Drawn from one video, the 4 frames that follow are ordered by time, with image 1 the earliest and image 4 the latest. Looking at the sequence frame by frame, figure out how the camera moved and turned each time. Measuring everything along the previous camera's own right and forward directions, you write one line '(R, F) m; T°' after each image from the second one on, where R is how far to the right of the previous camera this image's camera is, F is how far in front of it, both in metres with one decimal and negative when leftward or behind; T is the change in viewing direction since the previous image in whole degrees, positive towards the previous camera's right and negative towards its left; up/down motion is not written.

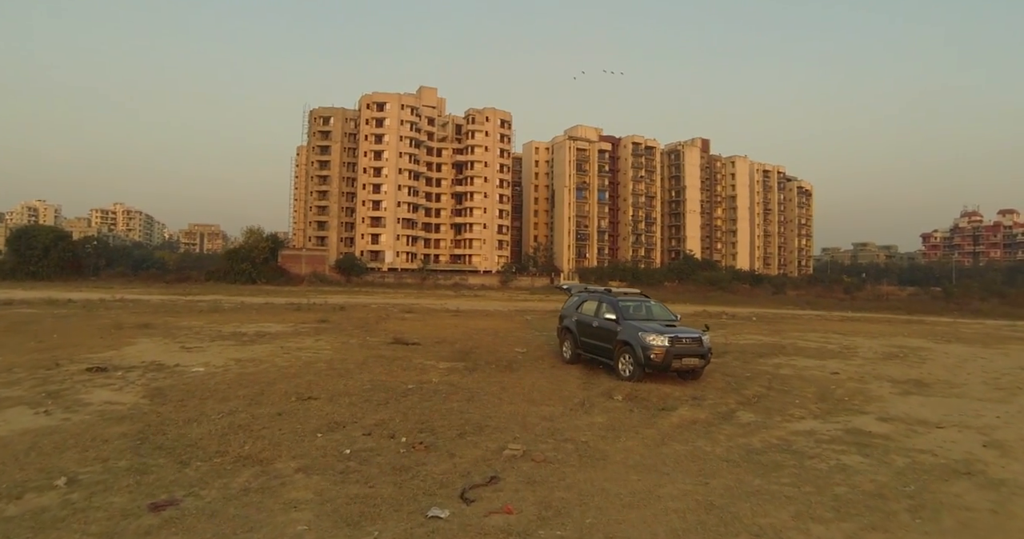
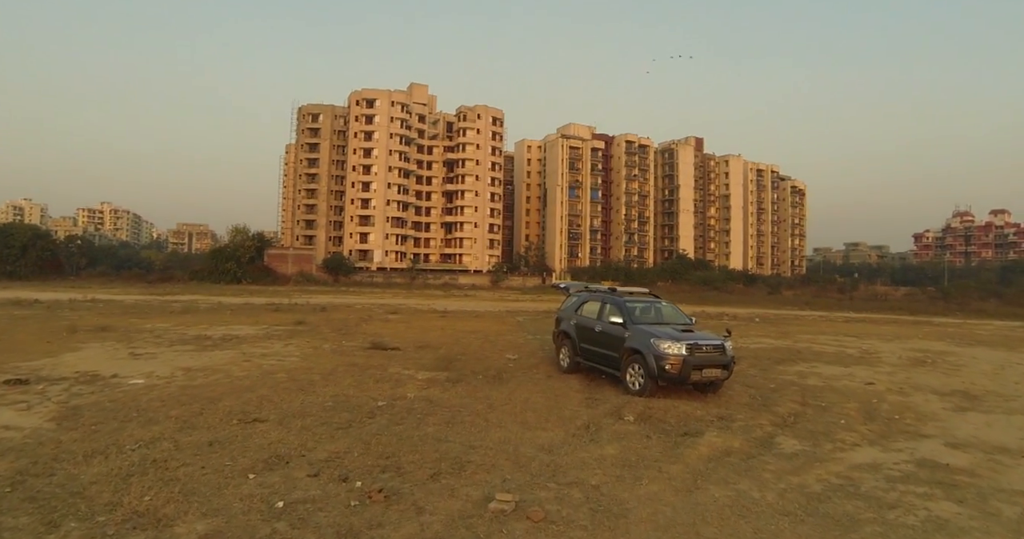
(0.0, +1.4) m; +1°
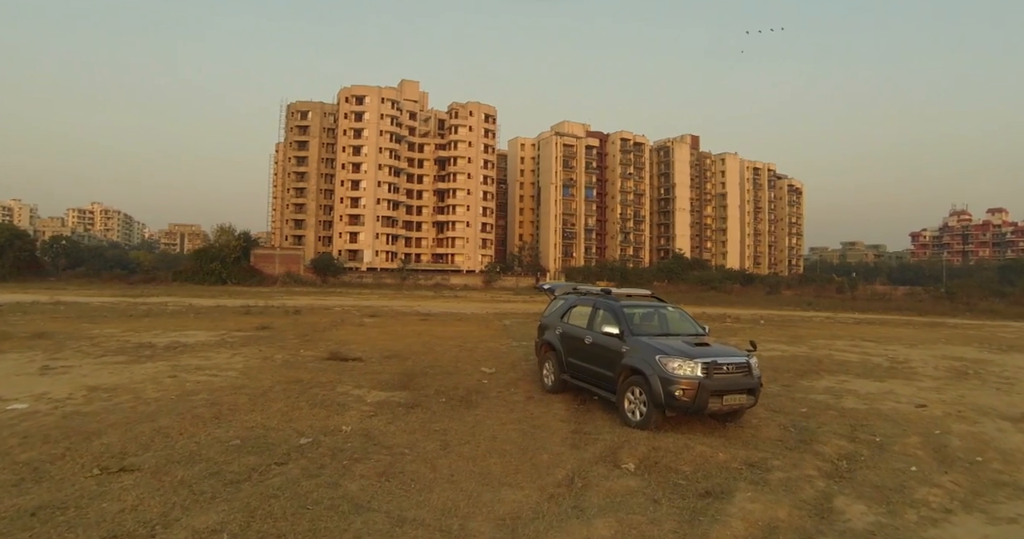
(+0.4, +1.8) m; 0°
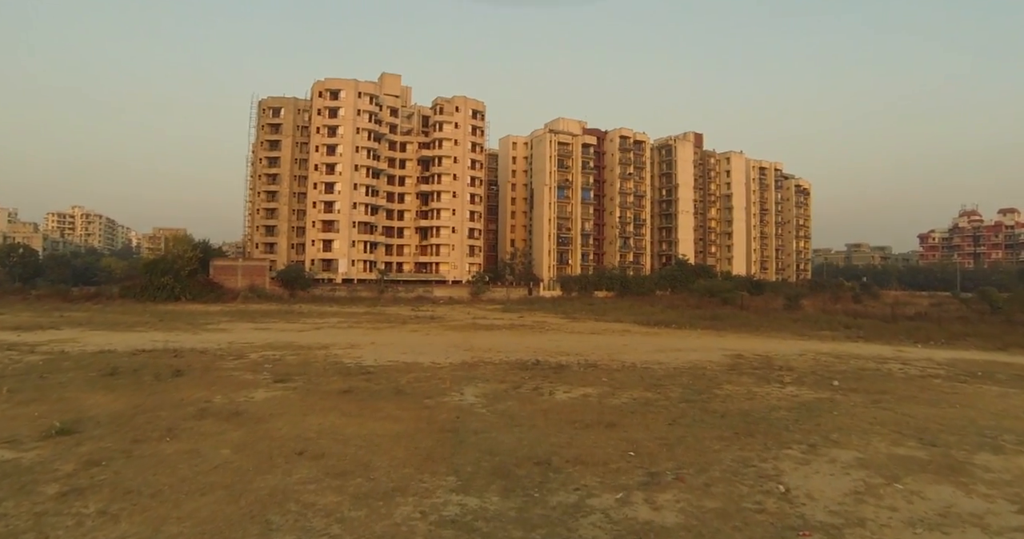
(+0.9, +6.9) m; 0°
